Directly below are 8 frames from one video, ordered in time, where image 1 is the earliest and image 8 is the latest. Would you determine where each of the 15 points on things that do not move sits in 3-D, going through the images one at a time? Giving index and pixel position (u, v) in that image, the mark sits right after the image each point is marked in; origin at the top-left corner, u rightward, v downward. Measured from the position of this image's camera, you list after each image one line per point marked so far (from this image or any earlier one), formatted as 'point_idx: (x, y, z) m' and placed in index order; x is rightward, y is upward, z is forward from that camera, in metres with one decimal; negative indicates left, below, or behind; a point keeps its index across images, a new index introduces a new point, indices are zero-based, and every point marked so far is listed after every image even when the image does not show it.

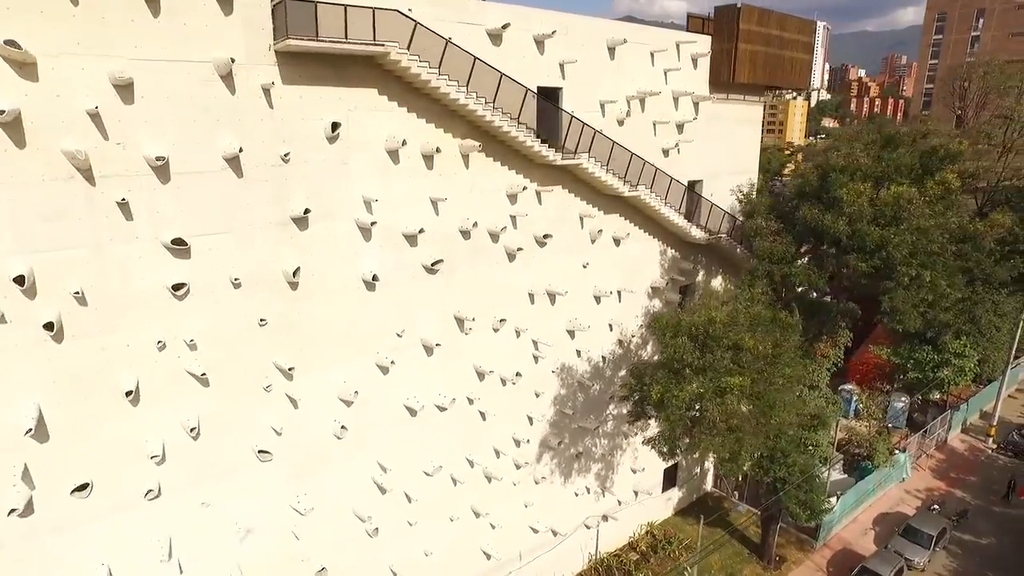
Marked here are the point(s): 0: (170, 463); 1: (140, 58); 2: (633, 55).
0: (-5.5, -2.9, +10.0) m
1: (-5.3, +3.3, +8.6) m
2: (+2.9, +5.7, +14.6) m
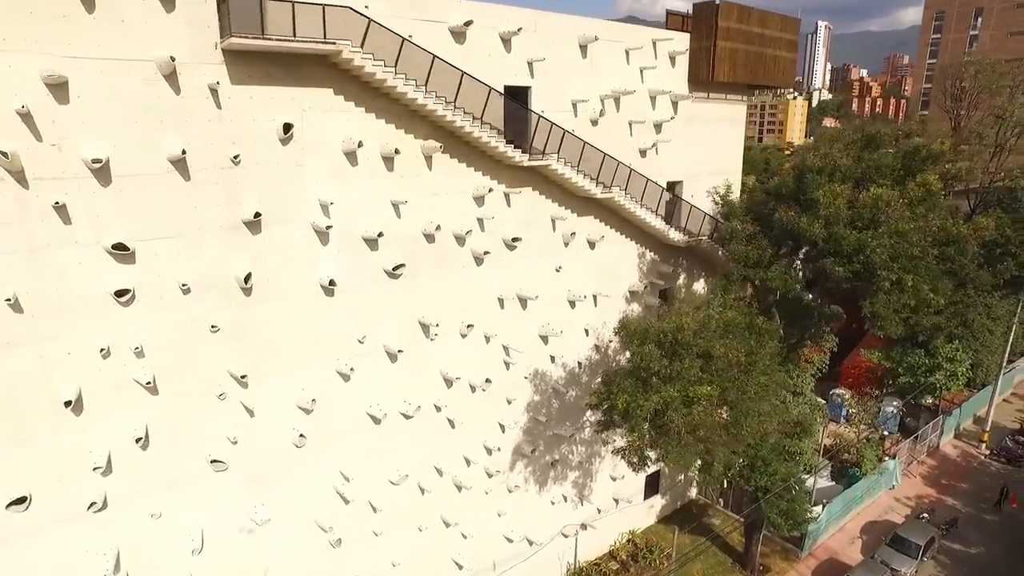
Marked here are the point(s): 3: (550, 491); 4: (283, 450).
0: (-6.2, -3.0, +9.7) m
1: (-6.0, +3.2, +8.3) m
2: (+2.2, +5.6, +14.2) m
3: (+1.1, -5.5, +16.3) m
4: (-4.2, -3.1, +11.4) m
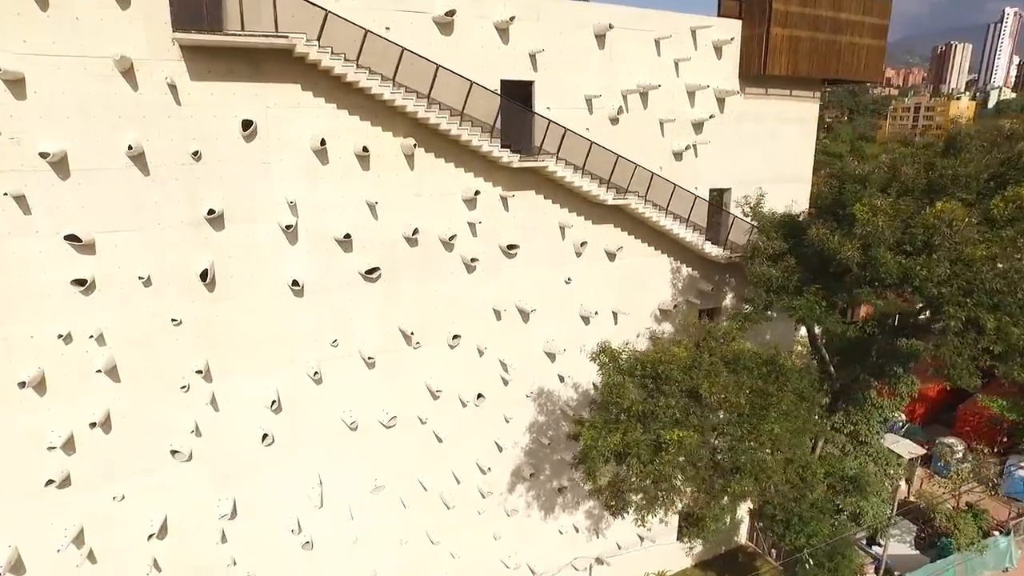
0: (-7.2, -2.8, +10.1) m
1: (-6.9, +3.4, +8.6) m
2: (+2.5, +5.2, +12.8) m
3: (+1.2, -5.8, +15.1) m
4: (-4.9, -3.1, +11.3) m
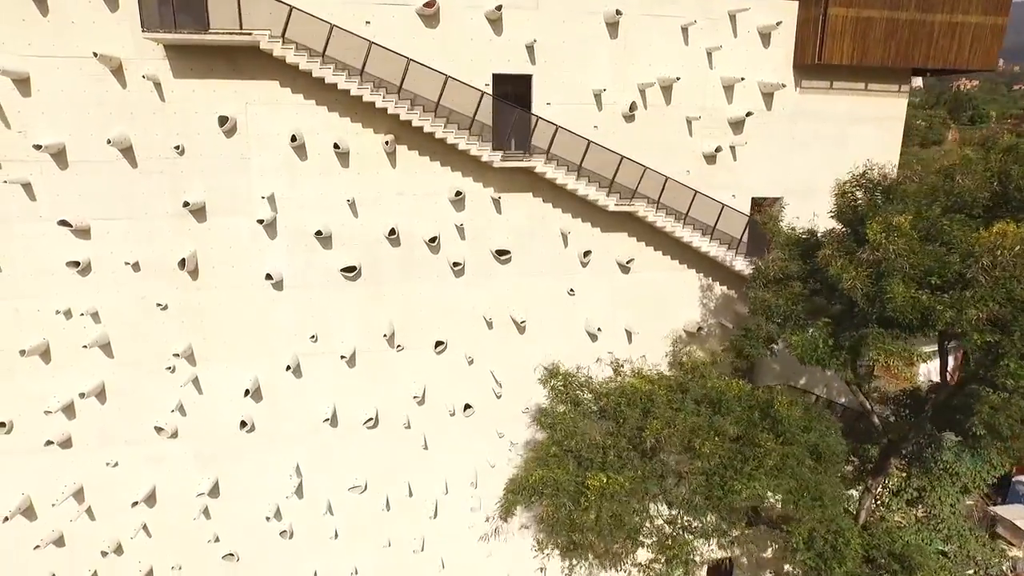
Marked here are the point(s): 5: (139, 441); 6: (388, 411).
0: (-8.0, -2.4, +11.1) m
1: (-7.6, +3.7, +9.6) m
2: (+2.6, +4.9, +11.4) m
3: (+1.1, -6.1, +14.1) m
4: (-5.5, -2.9, +11.8) m
5: (-7.1, -2.9, +11.4) m
6: (-2.5, -2.5, +12.3) m
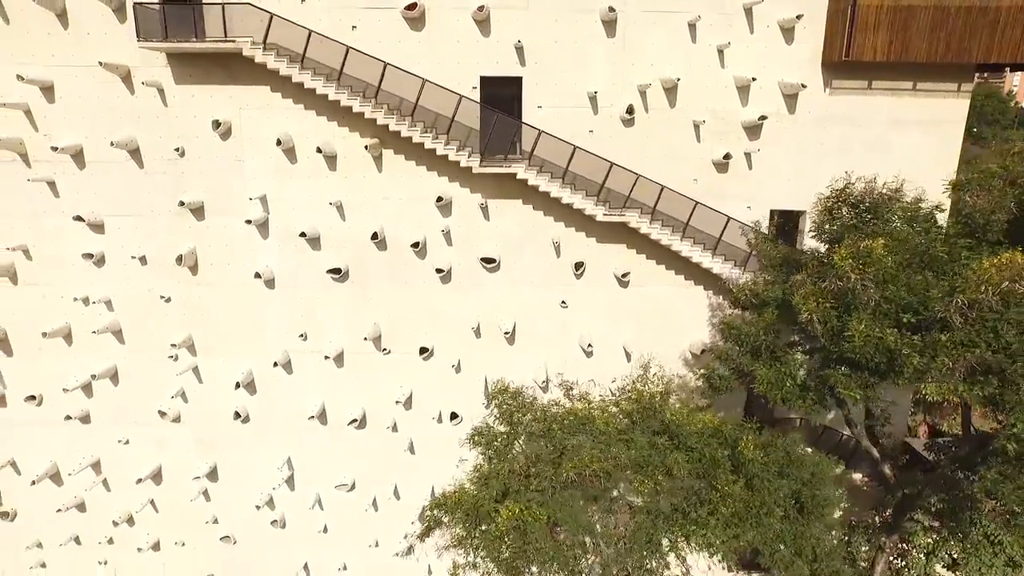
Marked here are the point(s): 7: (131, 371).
0: (-8.4, -2.2, +12.1) m
1: (-8.0, +3.9, +10.5) m
2: (+2.4, +4.6, +10.6) m
3: (+0.9, -6.3, +13.5) m
4: (-5.8, -2.8, +12.3) m
5: (-7.5, -2.7, +12.2) m
6: (-2.8, -2.6, +12.4) m
7: (-7.6, -1.6, +12.0) m
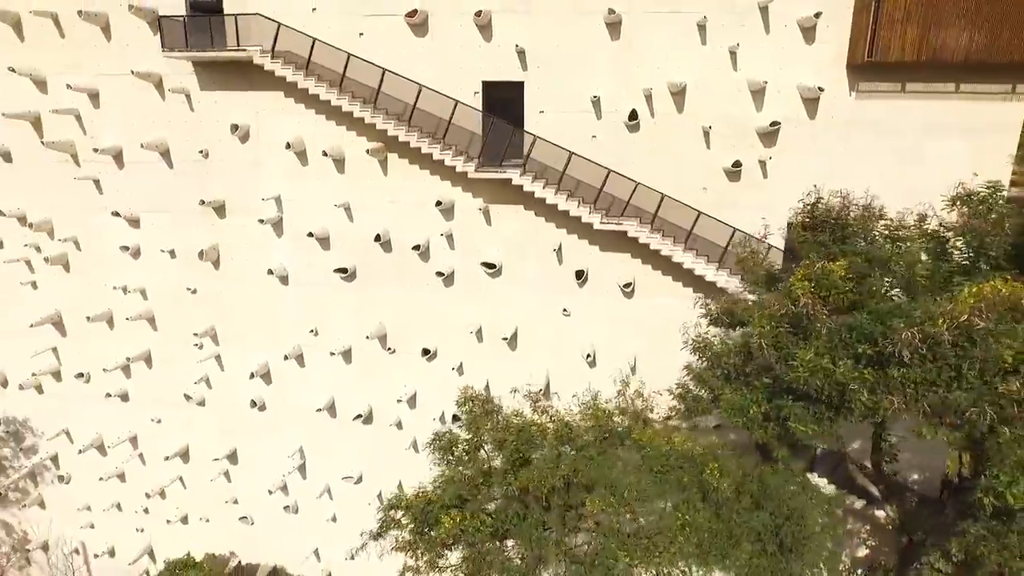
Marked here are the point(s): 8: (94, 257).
0: (-8.3, -2.0, +13.1) m
1: (-7.9, +4.1, +11.5) m
2: (+2.4, +4.4, +10.2) m
3: (+0.9, -6.4, +13.3) m
4: (-5.8, -2.7, +13.1) m
5: (-7.4, -2.6, +13.2) m
6: (-2.8, -2.6, +12.7) m
7: (-7.5, -1.5, +12.9) m
8: (-8.7, +0.6, +12.5) m
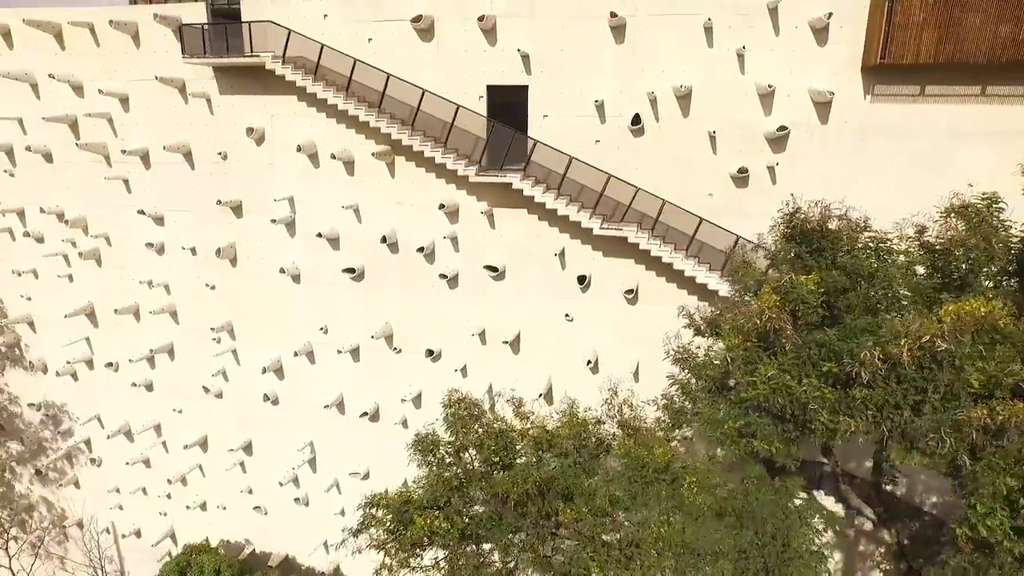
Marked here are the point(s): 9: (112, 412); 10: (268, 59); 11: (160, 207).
0: (-8.2, -1.9, +13.8) m
1: (-7.7, +4.2, +12.1) m
2: (+2.5, +4.2, +10.0) m
3: (+0.9, -6.5, +13.2) m
4: (-5.7, -2.6, +13.5) m
5: (-7.3, -2.5, +13.8) m
6: (-2.7, -2.6, +12.9) m
7: (-7.4, -1.4, +13.5) m
8: (-8.5, +0.8, +13.2) m
9: (-9.6, -3.0, +14.4) m
10: (-4.4, +4.2, +10.9) m
11: (-7.5, +1.7, +12.7) m
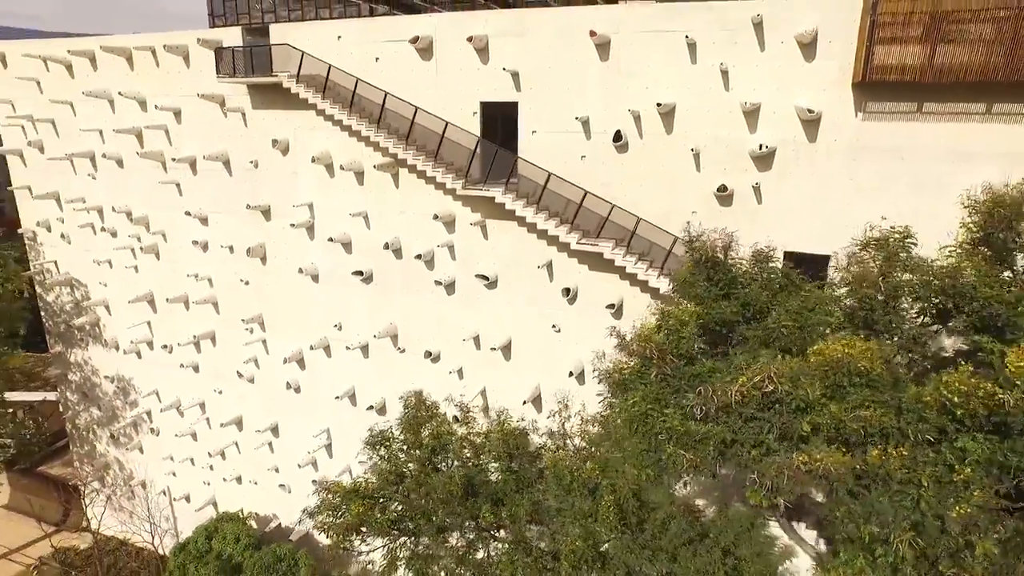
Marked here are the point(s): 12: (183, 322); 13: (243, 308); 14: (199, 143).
0: (-8.0, -1.7, +15.4) m
1: (-7.5, +4.4, +13.7) m
2: (+2.2, +4.0, +10.1) m
3: (+0.7, -6.7, +13.5) m
4: (-5.6, -2.5, +14.8) m
5: (-7.2, -2.3, +15.3) m
6: (-2.8, -2.6, +13.7) m
7: (-7.3, -1.2, +15.0) m
8: (-8.3, +1.0, +14.8) m
9: (-9.4, -2.7, +16.3) m
10: (-4.4, +4.2, +12.0) m
11: (-7.3, +1.9, +14.2) m
12: (-8.5, -0.9, +15.4) m
13: (-6.5, -0.5, +14.5) m
14: (-7.2, +3.3, +13.8) m
